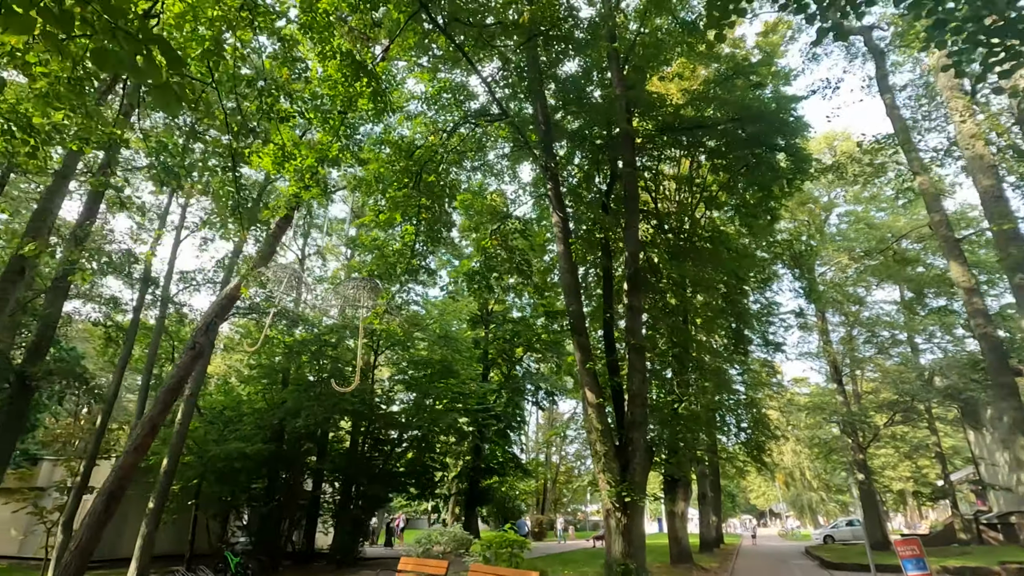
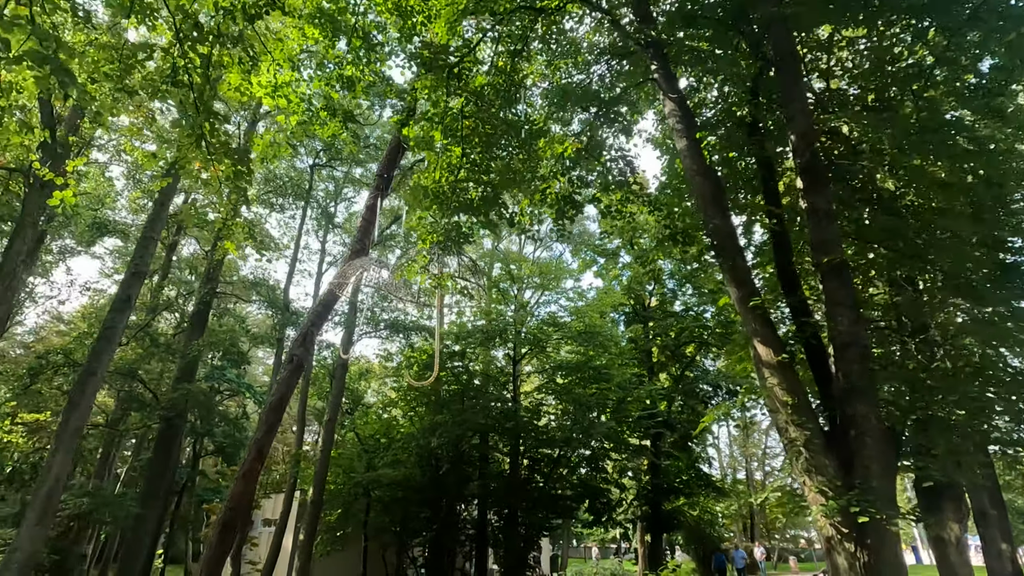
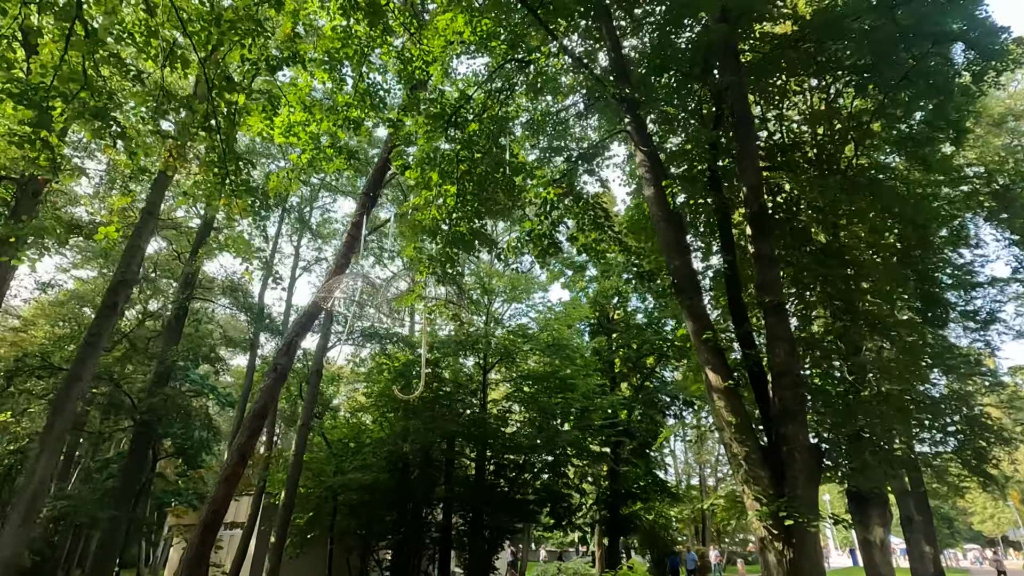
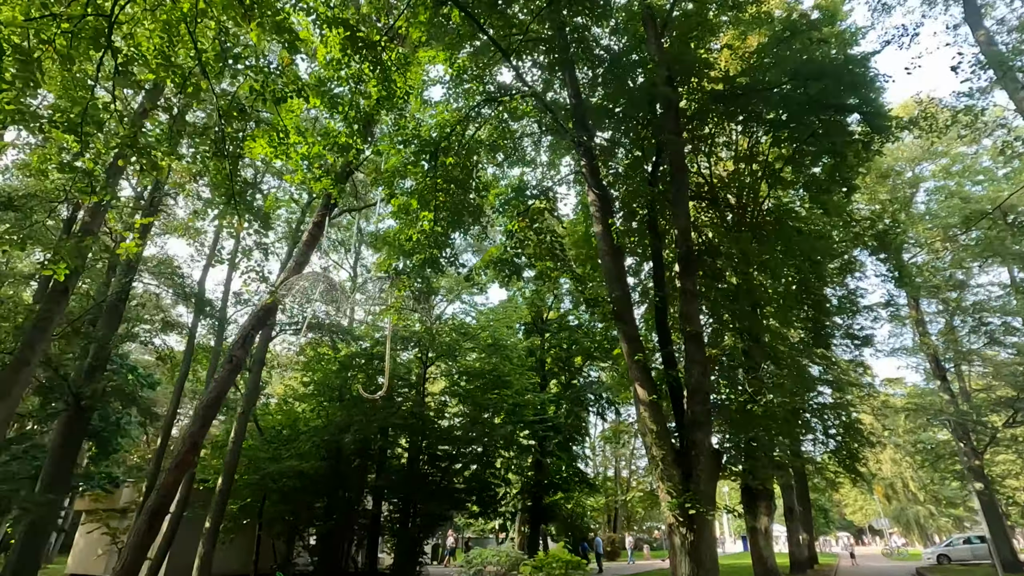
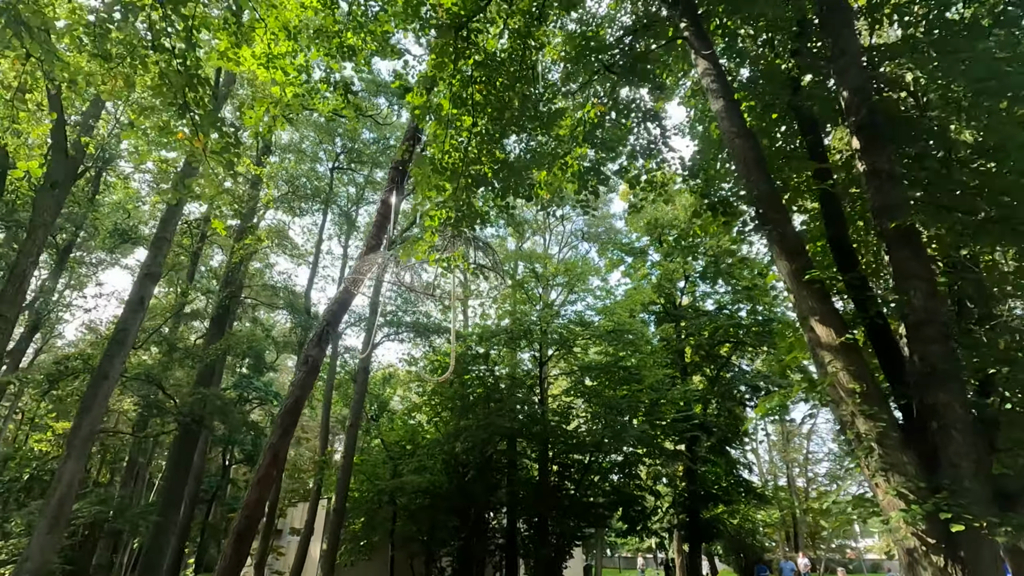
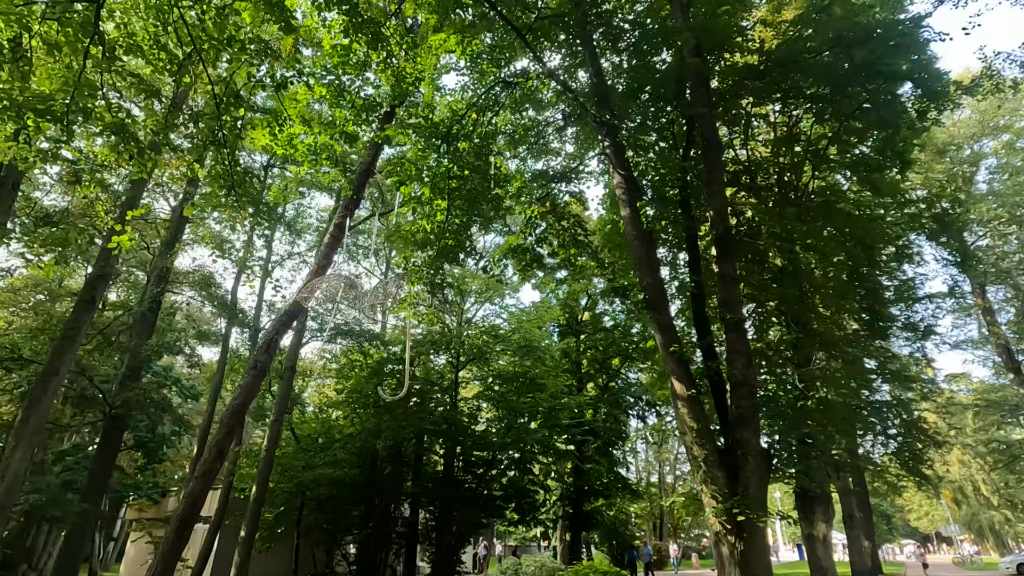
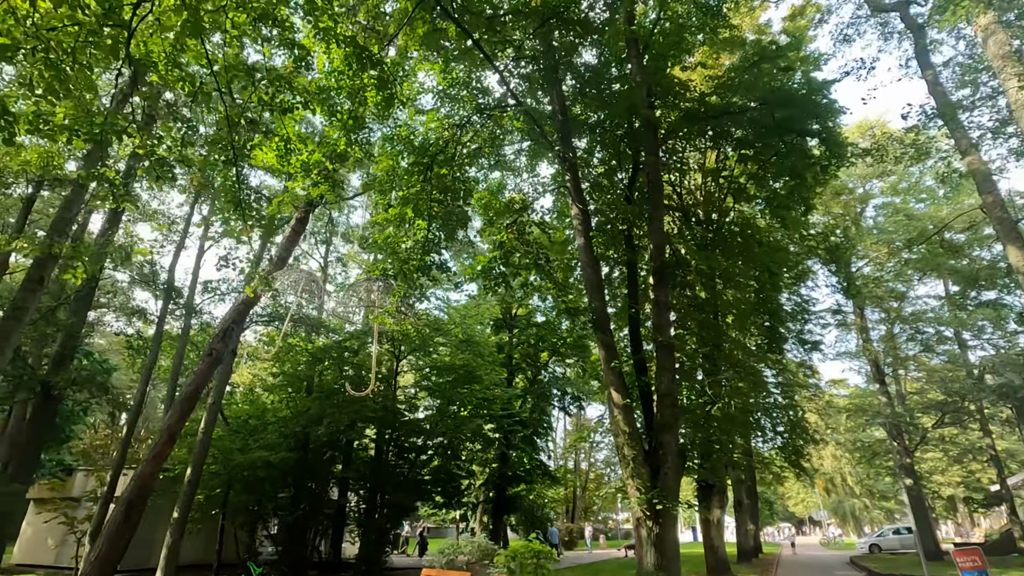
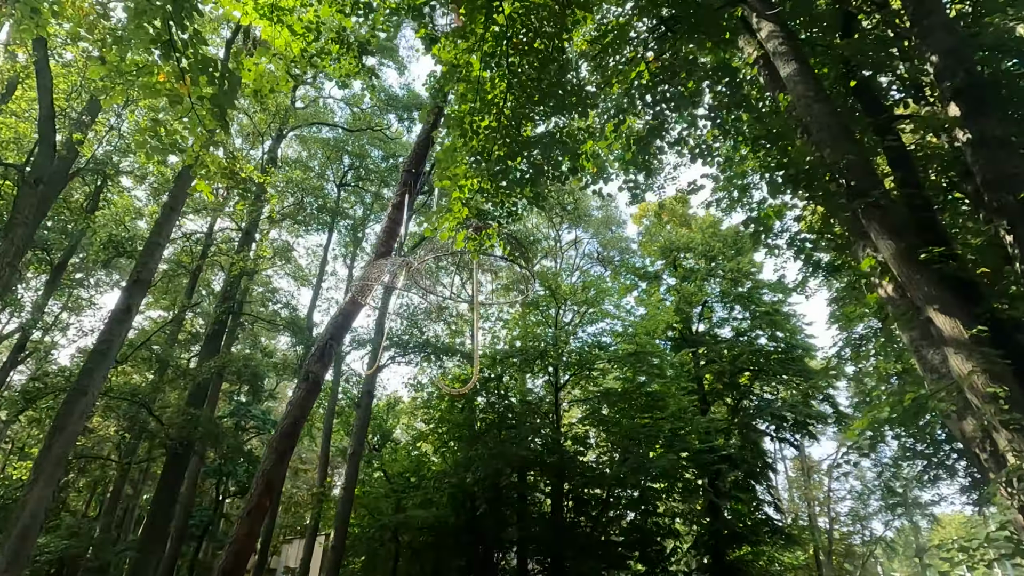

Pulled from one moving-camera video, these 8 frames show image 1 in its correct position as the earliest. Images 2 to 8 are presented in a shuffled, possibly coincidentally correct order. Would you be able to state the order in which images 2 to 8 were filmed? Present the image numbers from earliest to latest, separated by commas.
7, 4, 6, 3, 2, 5, 8
